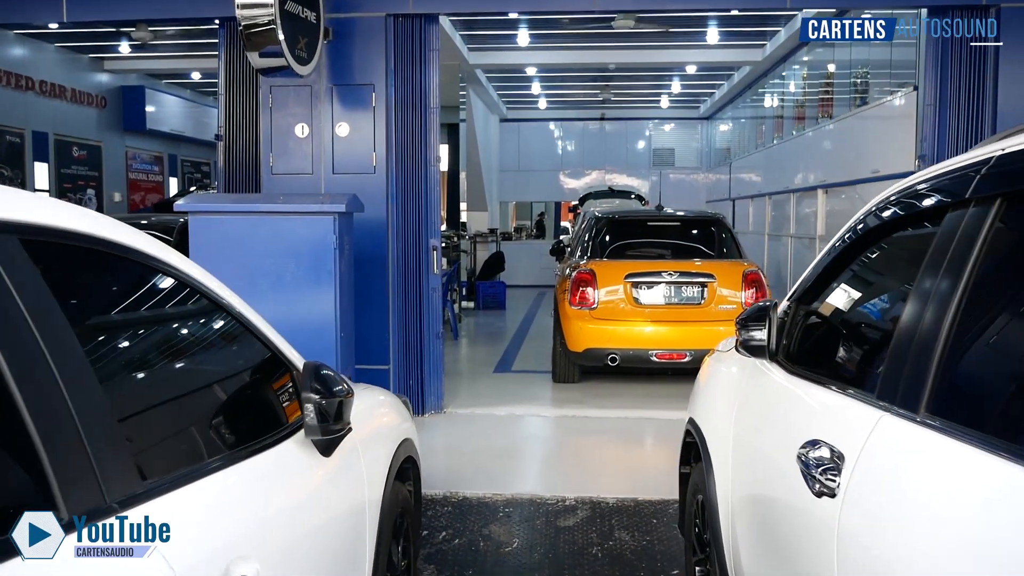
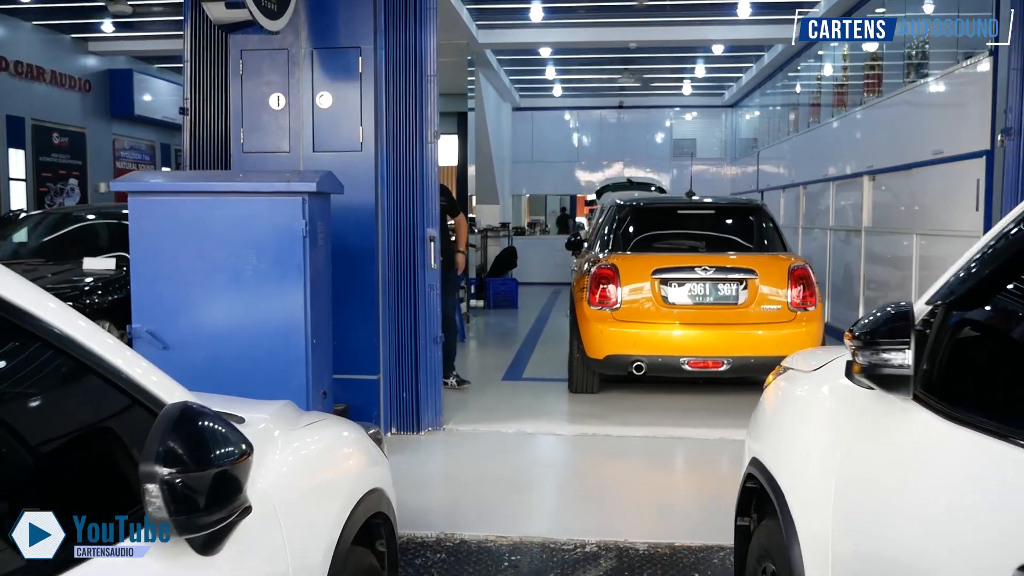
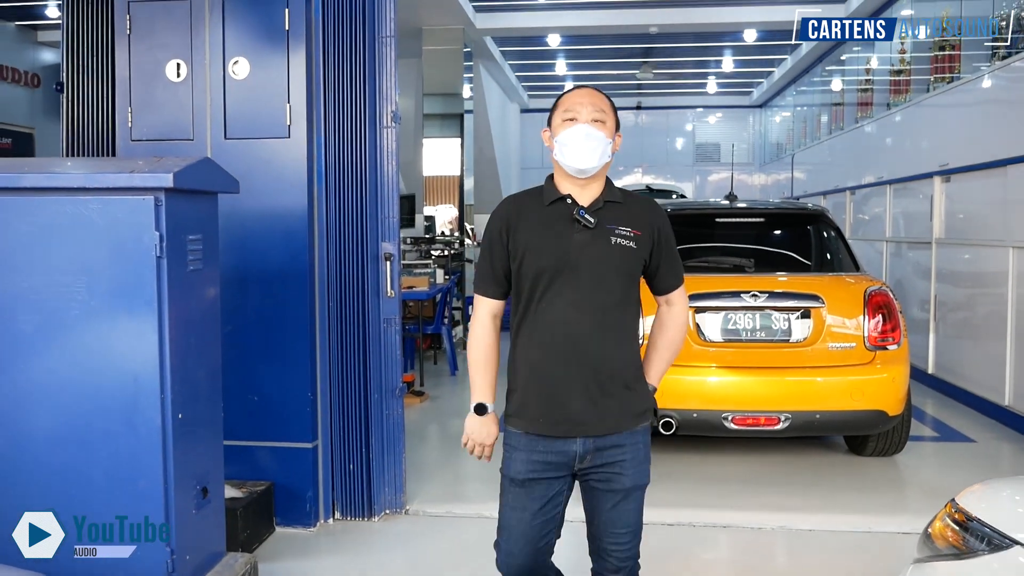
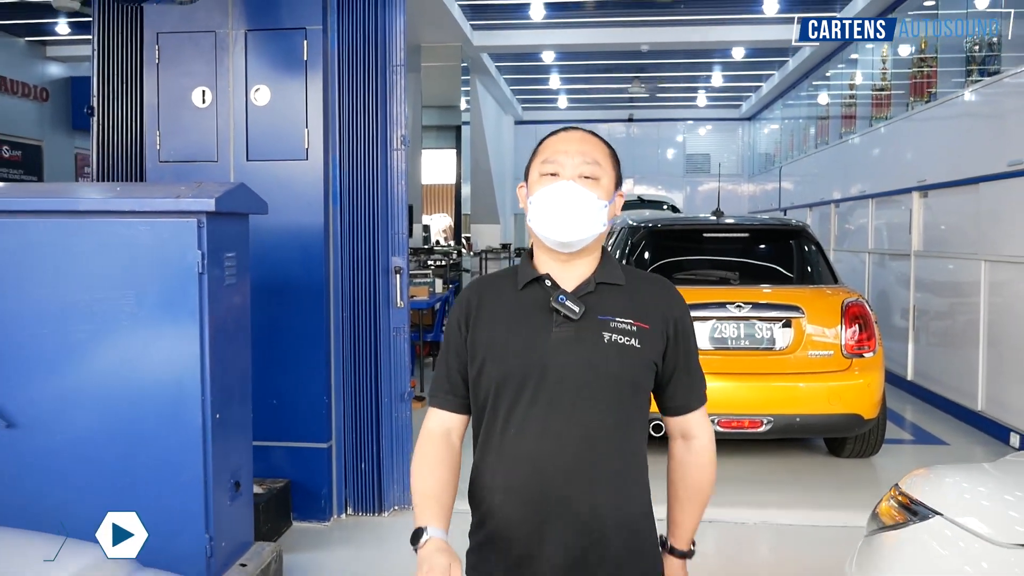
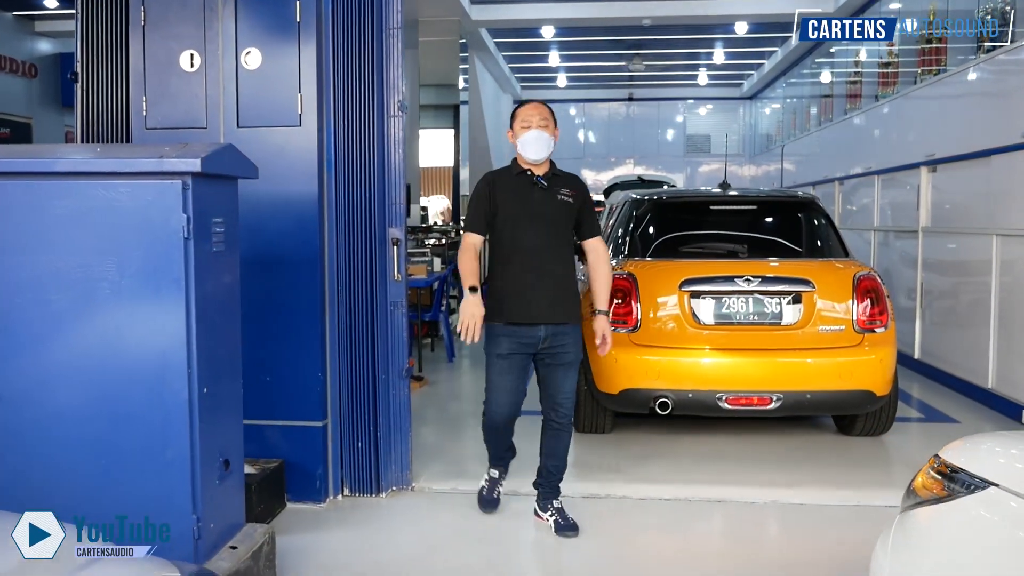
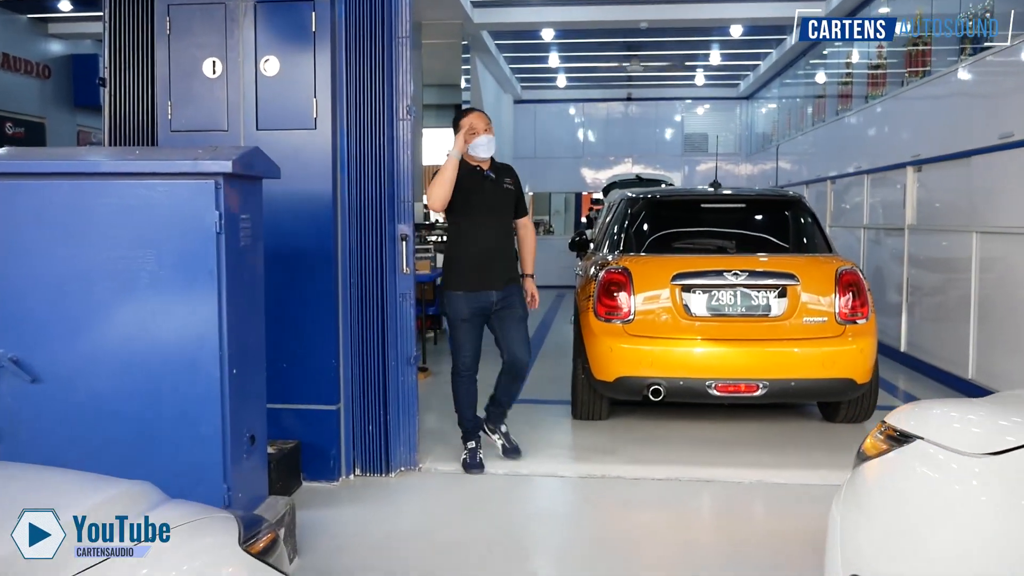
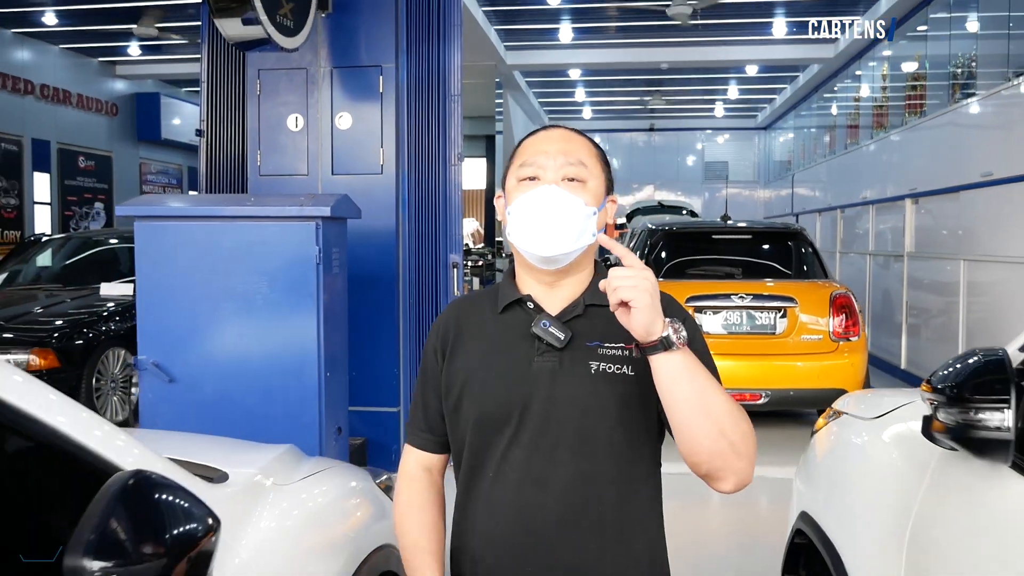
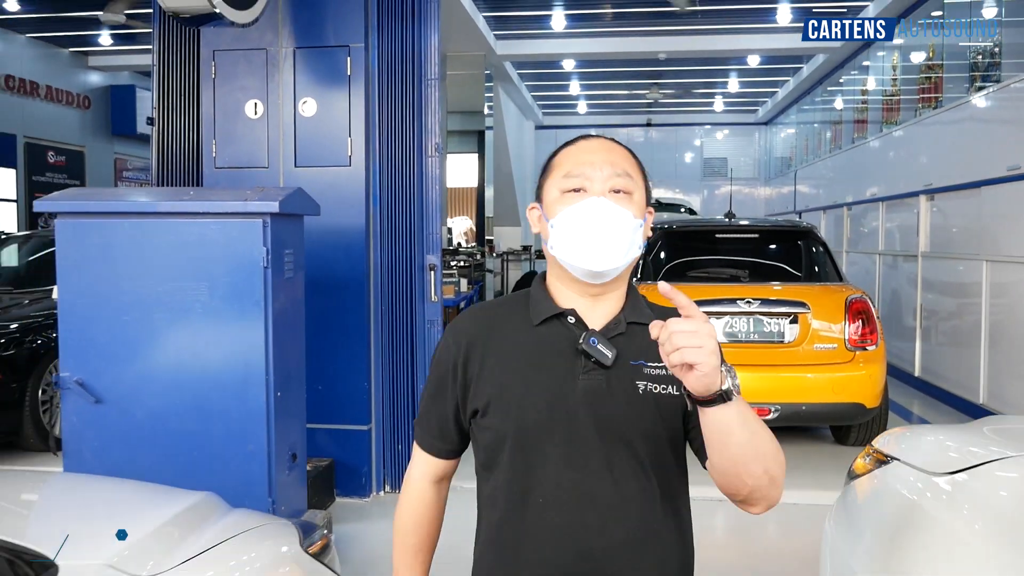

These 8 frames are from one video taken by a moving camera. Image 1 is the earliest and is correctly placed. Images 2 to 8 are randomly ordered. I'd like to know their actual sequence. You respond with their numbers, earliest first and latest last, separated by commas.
2, 6, 5, 3, 4, 8, 7
